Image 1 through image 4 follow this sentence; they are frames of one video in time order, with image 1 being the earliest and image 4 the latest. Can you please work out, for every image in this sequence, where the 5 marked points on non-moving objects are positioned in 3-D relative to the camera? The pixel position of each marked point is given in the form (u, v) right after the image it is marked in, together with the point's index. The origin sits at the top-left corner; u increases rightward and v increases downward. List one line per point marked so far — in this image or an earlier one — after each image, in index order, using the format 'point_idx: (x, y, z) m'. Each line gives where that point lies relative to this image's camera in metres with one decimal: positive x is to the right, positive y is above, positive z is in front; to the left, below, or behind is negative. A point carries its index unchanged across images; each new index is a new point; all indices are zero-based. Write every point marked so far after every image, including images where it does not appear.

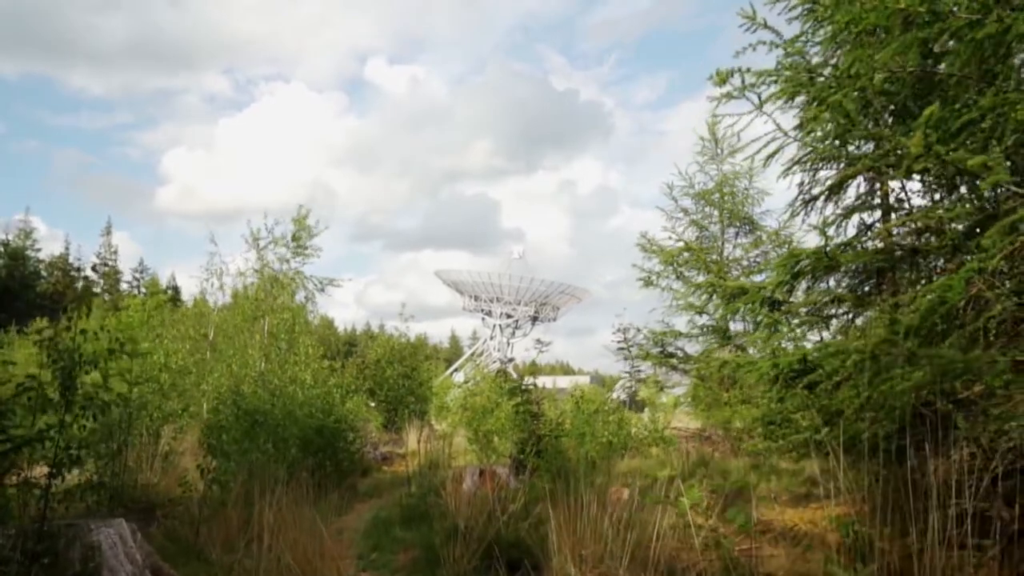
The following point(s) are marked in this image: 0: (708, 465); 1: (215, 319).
0: (+2.3, -2.1, +9.2) m
1: (-5.2, -0.6, +13.8) m
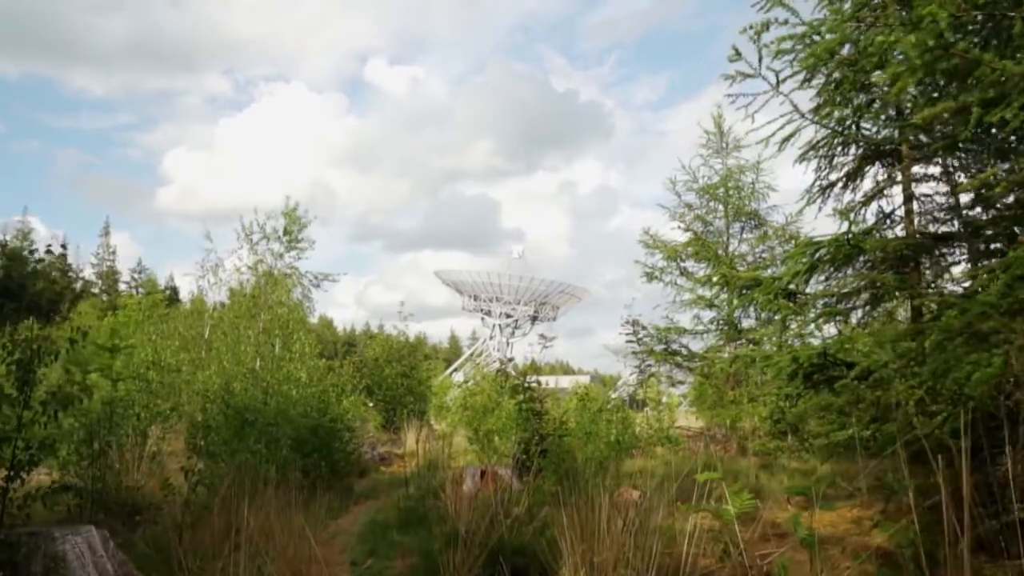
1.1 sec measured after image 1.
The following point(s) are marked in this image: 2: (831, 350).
0: (+2.3, -2.0, +8.8) m
1: (-5.2, -0.5, +13.5) m
2: (+2.4, -0.5, +5.9) m
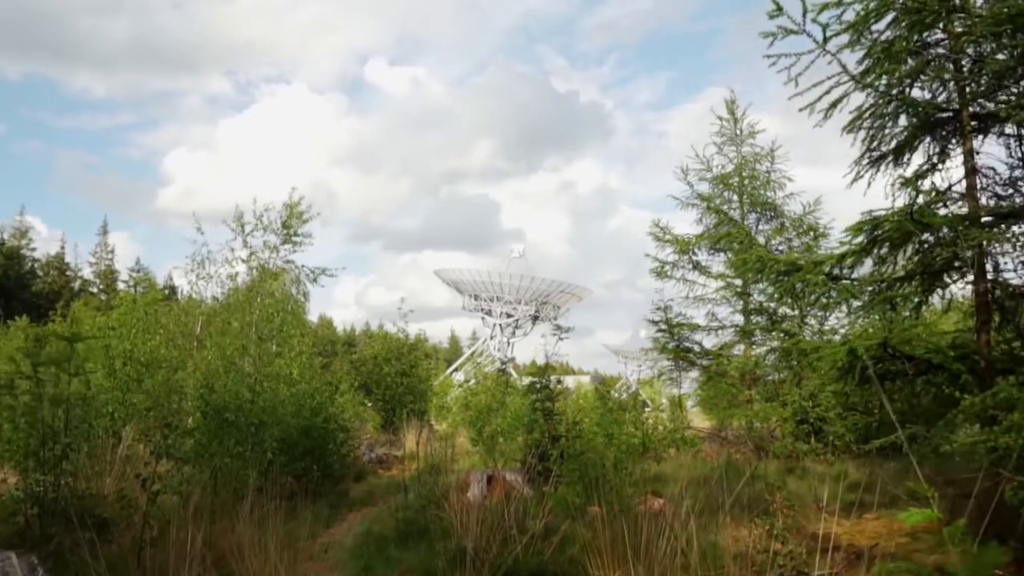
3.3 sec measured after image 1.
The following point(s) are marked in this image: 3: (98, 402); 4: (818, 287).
0: (+2.4, -1.9, +8.1) m
1: (-5.1, -0.4, +12.8) m
2: (+2.5, -0.4, +5.2) m
3: (-3.4, -1.0, +6.5) m
4: (+2.3, 0.0, +5.9) m
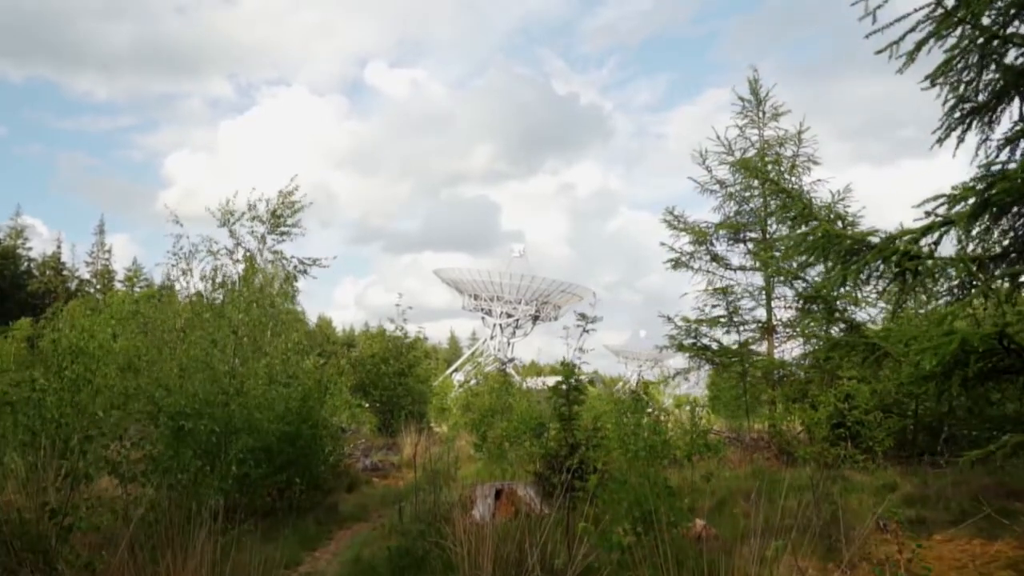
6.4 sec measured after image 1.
0: (+2.5, -1.8, +7.1) m
1: (-5.0, -0.3, +11.8) m
2: (+2.6, -0.2, +4.2) m
3: (-3.3, -0.8, +5.5) m
4: (+2.4, +0.1, +4.9) m
